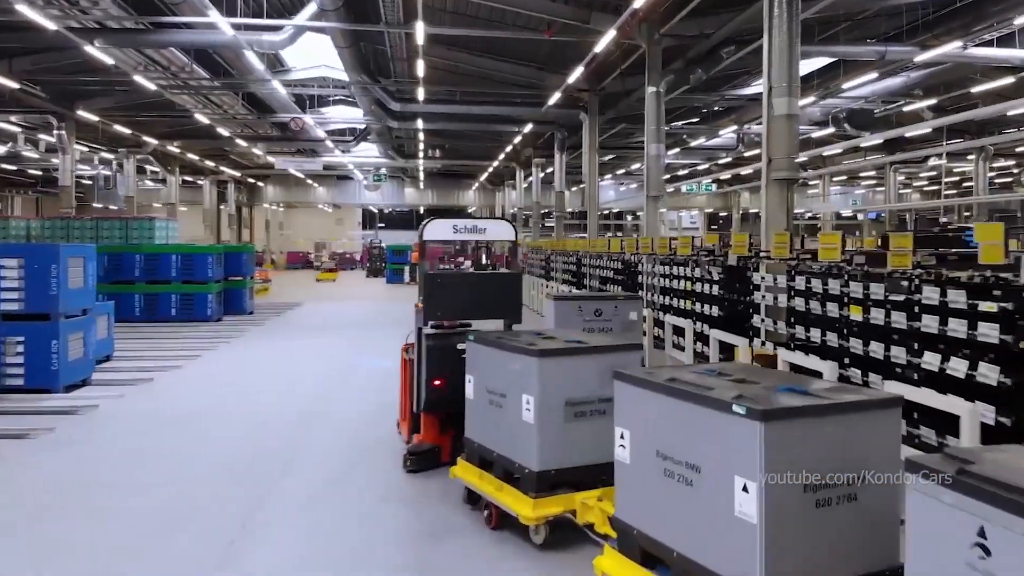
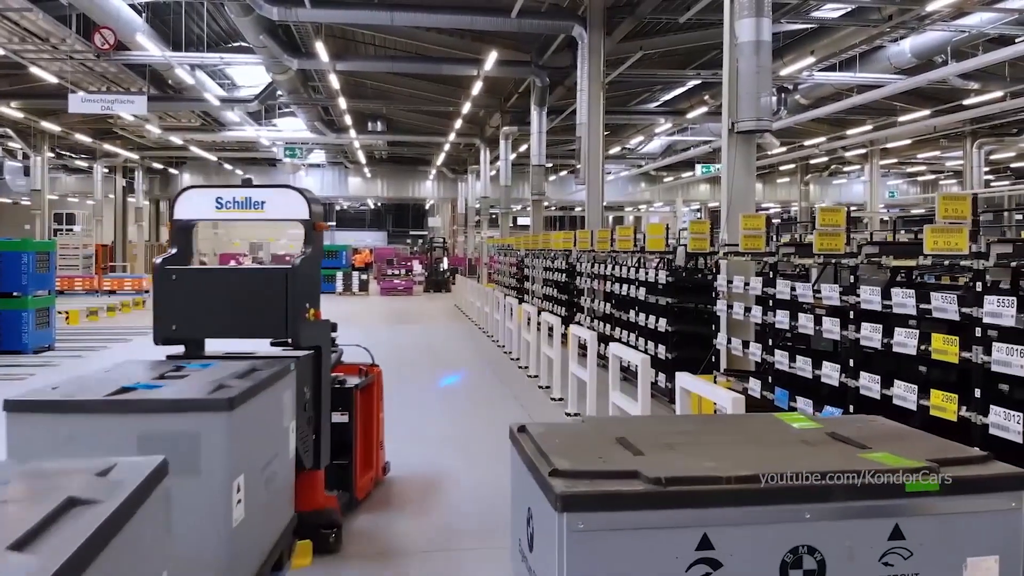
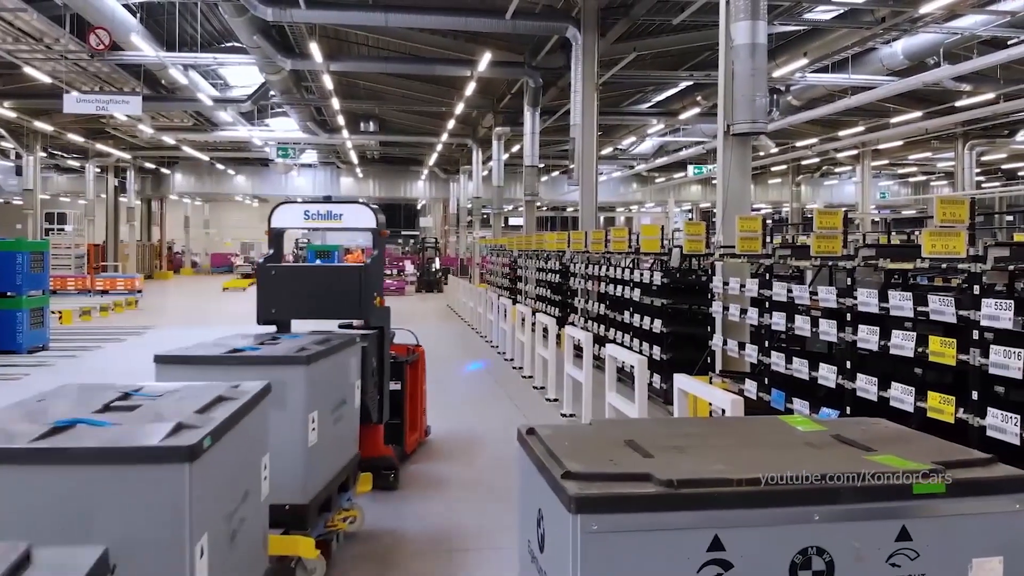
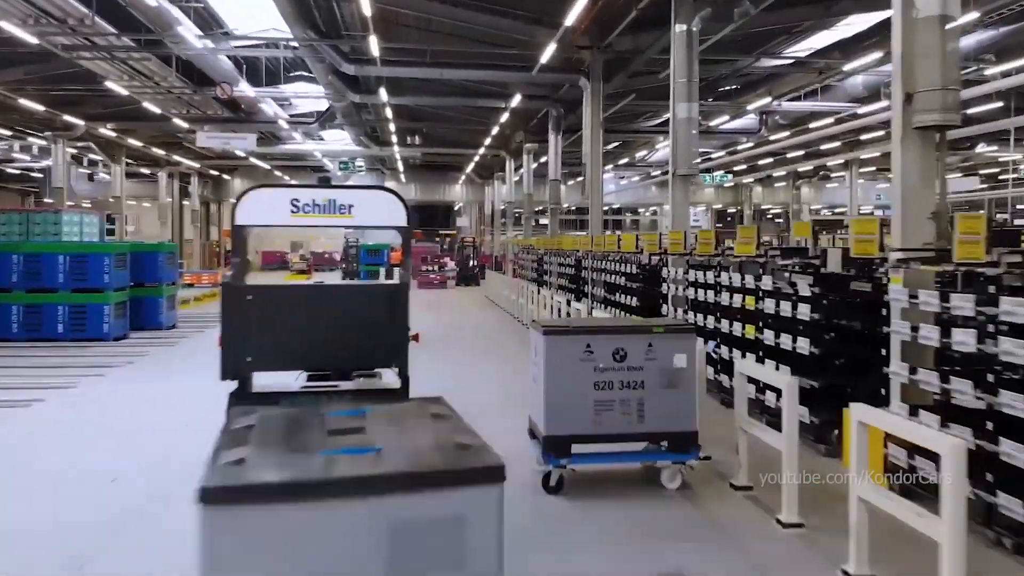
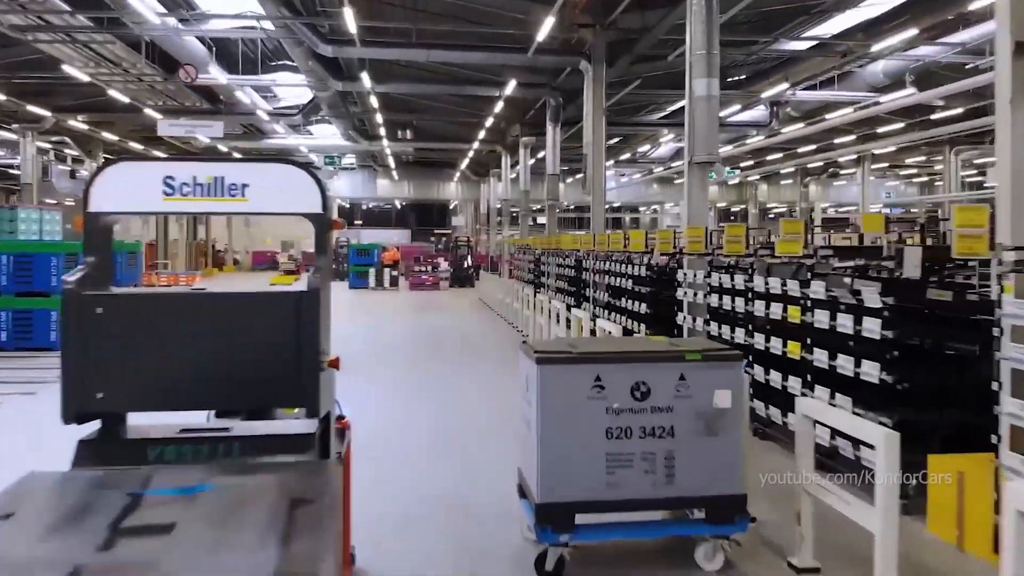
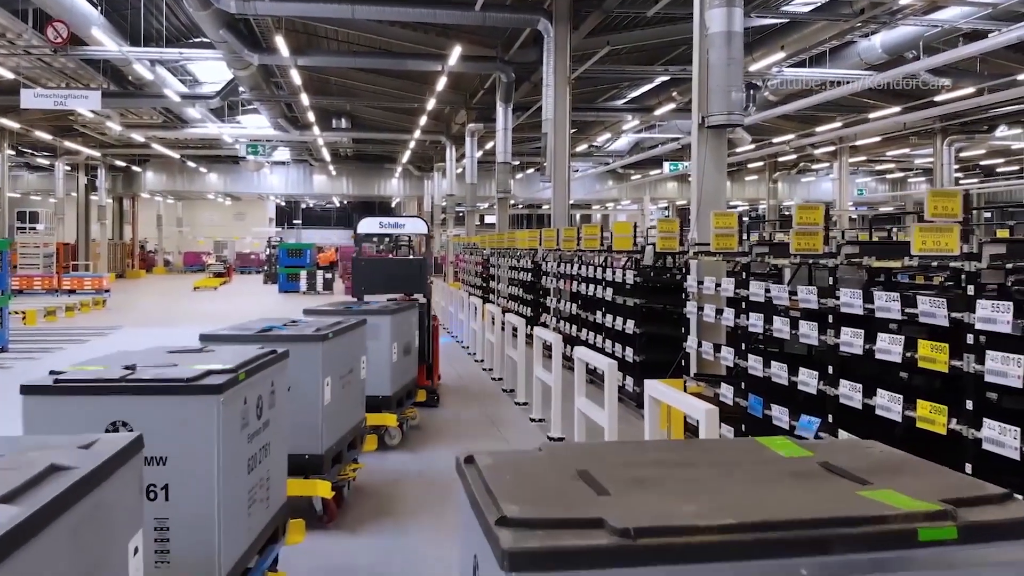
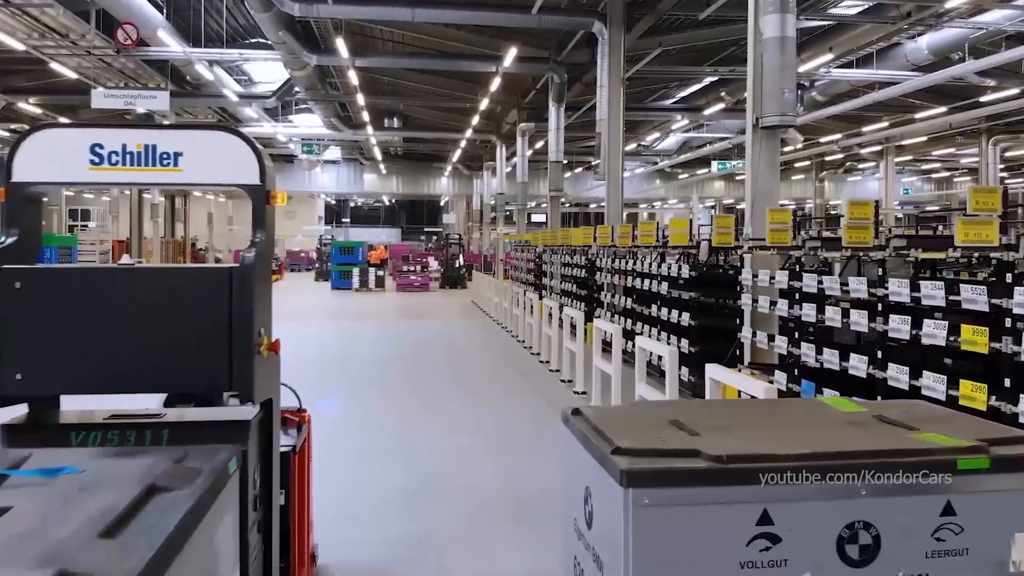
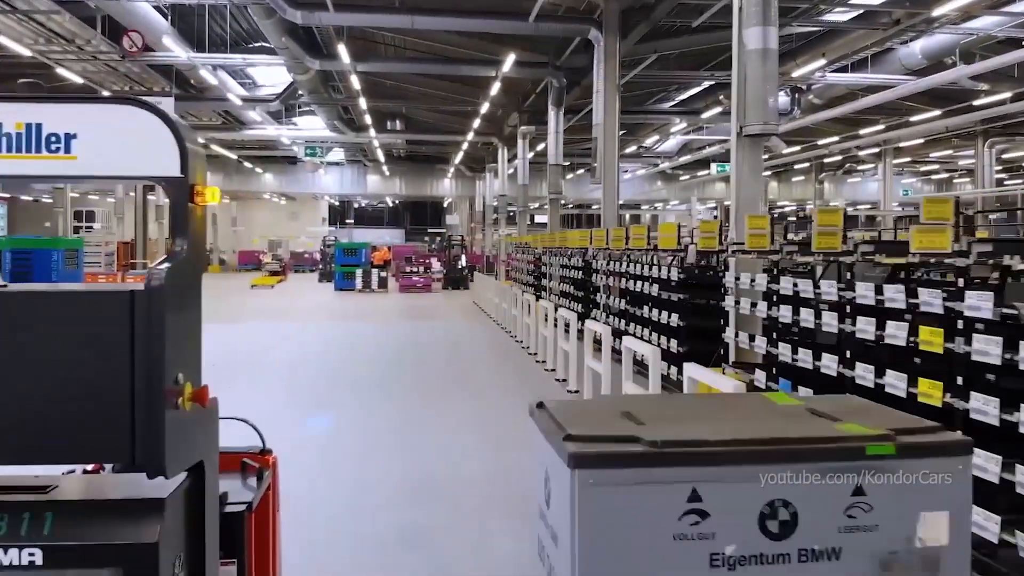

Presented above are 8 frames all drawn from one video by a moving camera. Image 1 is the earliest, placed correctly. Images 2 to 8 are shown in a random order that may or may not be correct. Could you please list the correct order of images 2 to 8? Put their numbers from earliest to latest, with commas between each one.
4, 5, 8, 7, 2, 3, 6
